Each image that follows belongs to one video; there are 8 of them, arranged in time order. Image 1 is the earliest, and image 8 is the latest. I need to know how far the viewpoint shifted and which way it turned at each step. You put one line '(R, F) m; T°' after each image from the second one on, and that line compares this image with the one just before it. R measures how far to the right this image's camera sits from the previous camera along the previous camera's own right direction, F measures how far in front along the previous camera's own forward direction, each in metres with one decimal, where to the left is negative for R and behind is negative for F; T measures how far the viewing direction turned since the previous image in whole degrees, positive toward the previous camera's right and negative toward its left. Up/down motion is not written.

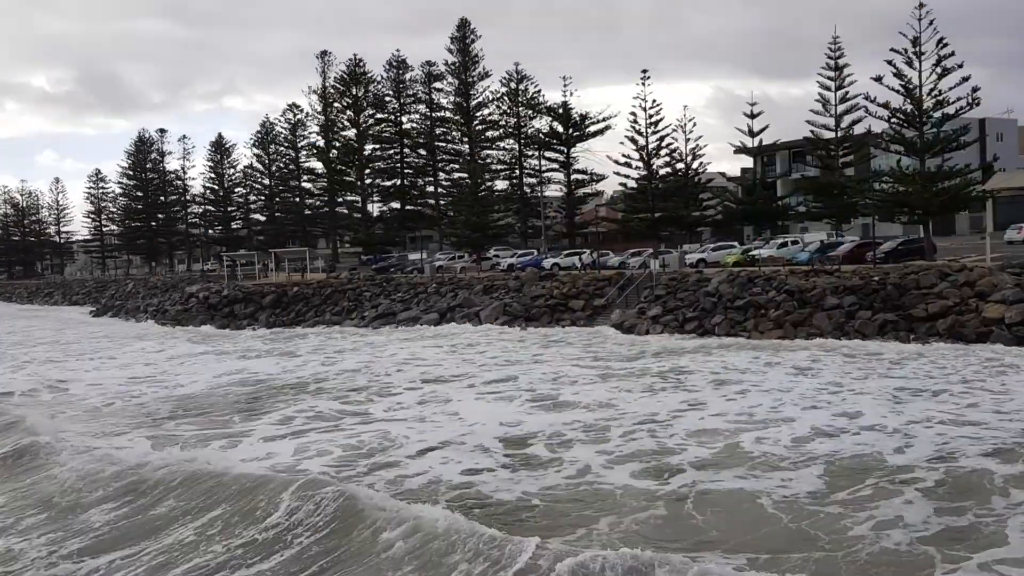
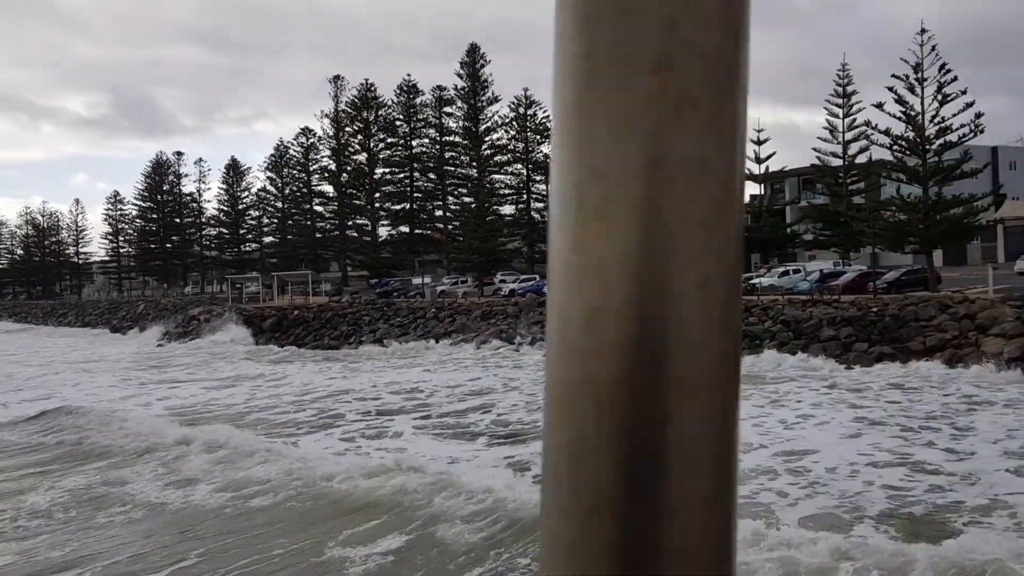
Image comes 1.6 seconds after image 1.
(+0.7, +0.4) m; -1°
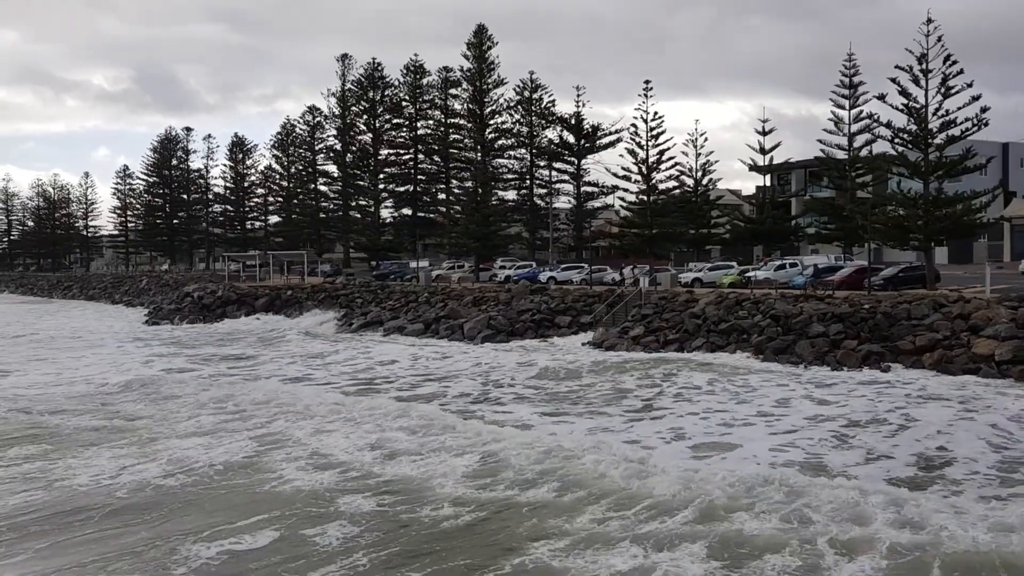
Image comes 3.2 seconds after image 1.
(+0.6, +0.4) m; -1°
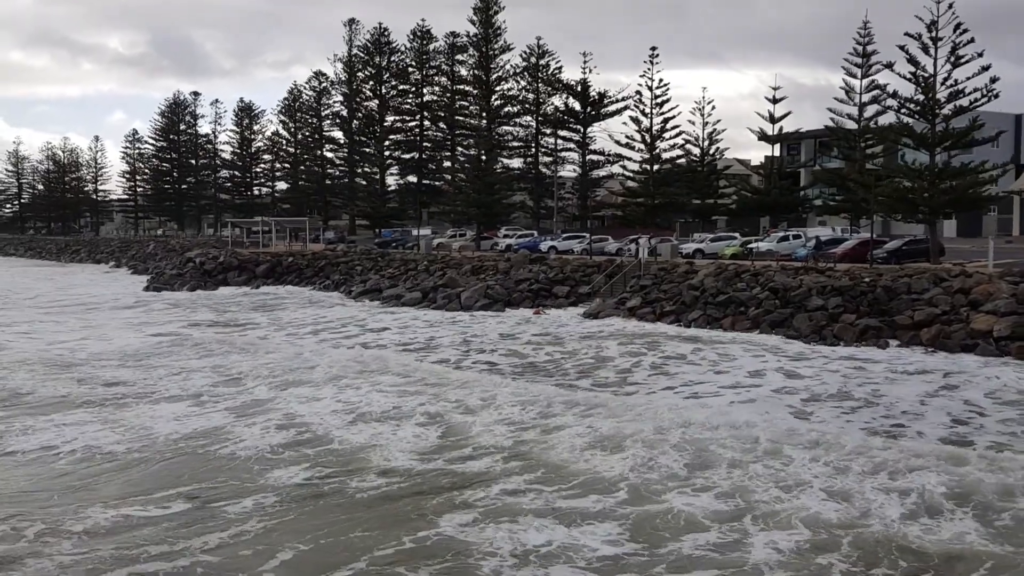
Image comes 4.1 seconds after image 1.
(+0.4, +0.2) m; -1°
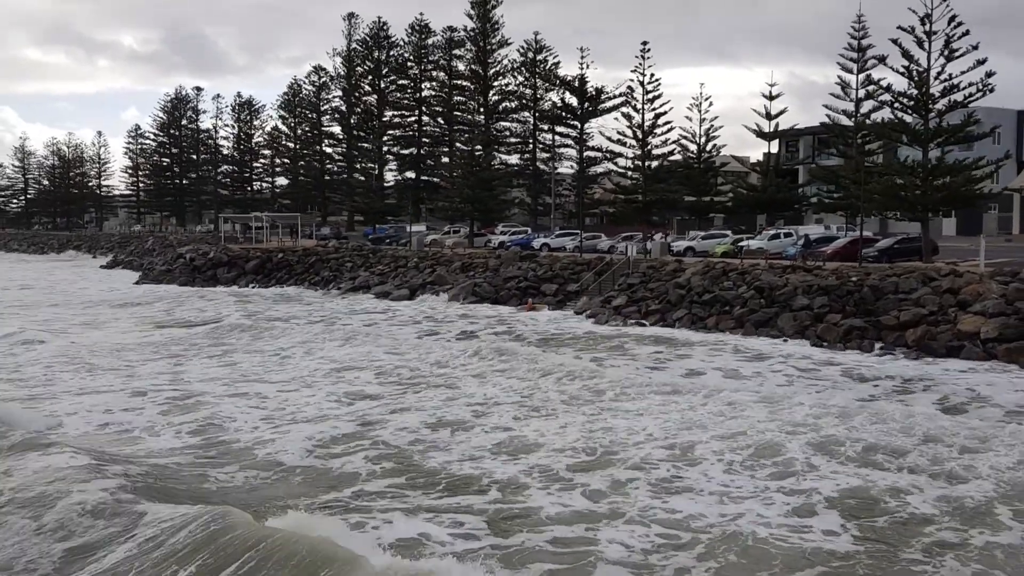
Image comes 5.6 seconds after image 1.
(+0.6, +0.4) m; -1°
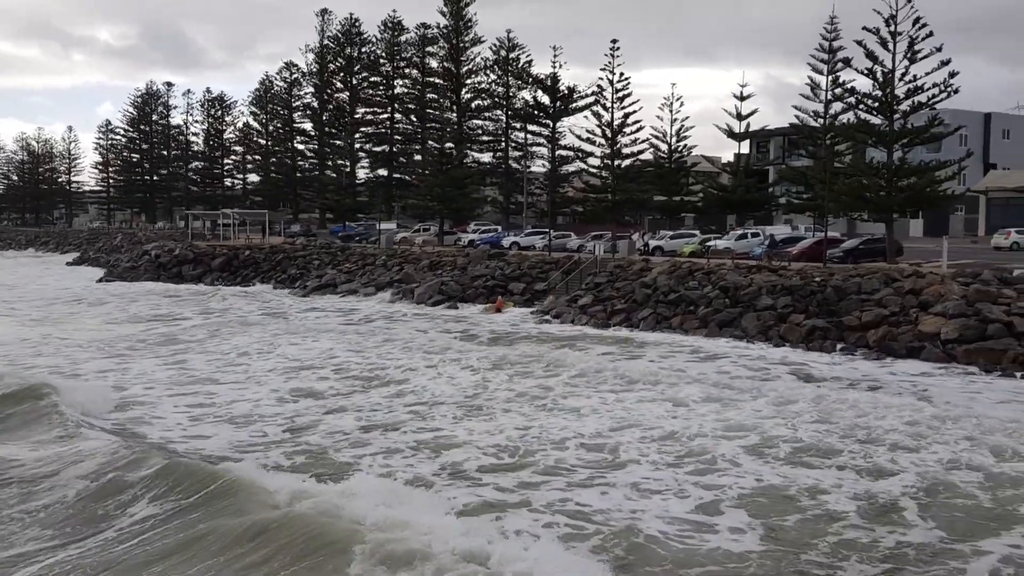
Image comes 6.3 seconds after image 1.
(+0.3, +0.1) m; +1°
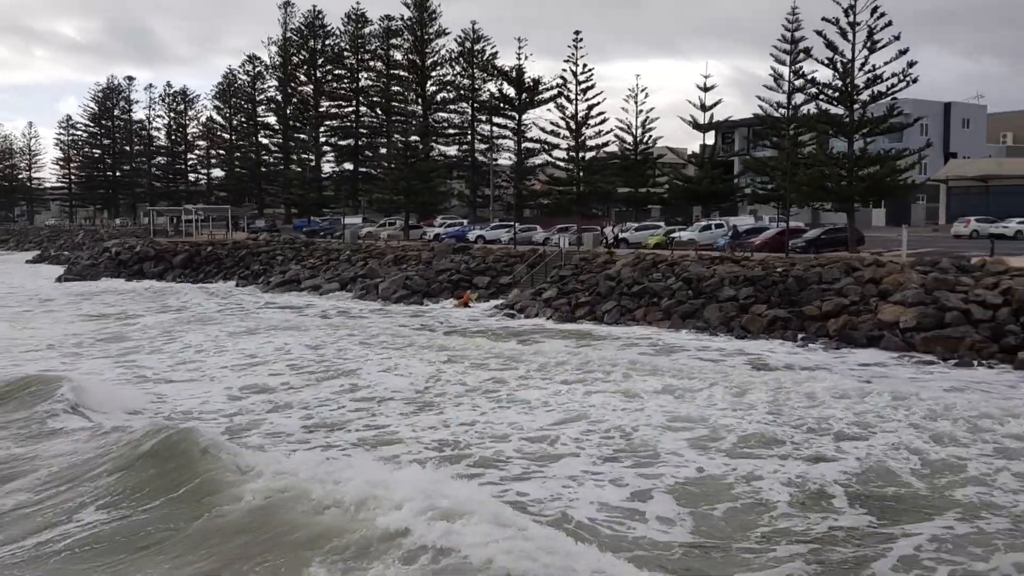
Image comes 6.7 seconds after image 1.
(+0.2, +0.1) m; +2°
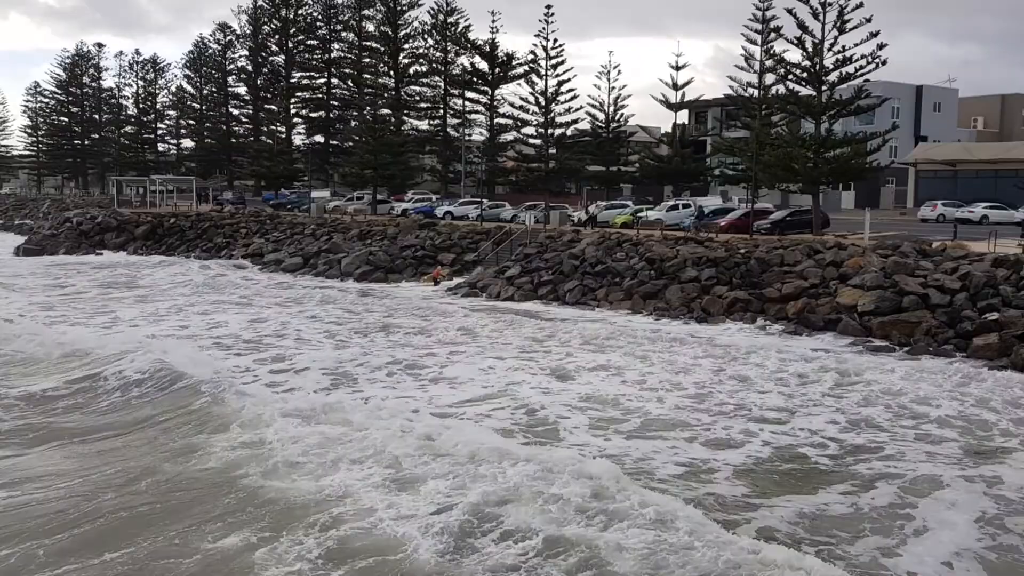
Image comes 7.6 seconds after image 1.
(+0.3, +0.2) m; +1°
